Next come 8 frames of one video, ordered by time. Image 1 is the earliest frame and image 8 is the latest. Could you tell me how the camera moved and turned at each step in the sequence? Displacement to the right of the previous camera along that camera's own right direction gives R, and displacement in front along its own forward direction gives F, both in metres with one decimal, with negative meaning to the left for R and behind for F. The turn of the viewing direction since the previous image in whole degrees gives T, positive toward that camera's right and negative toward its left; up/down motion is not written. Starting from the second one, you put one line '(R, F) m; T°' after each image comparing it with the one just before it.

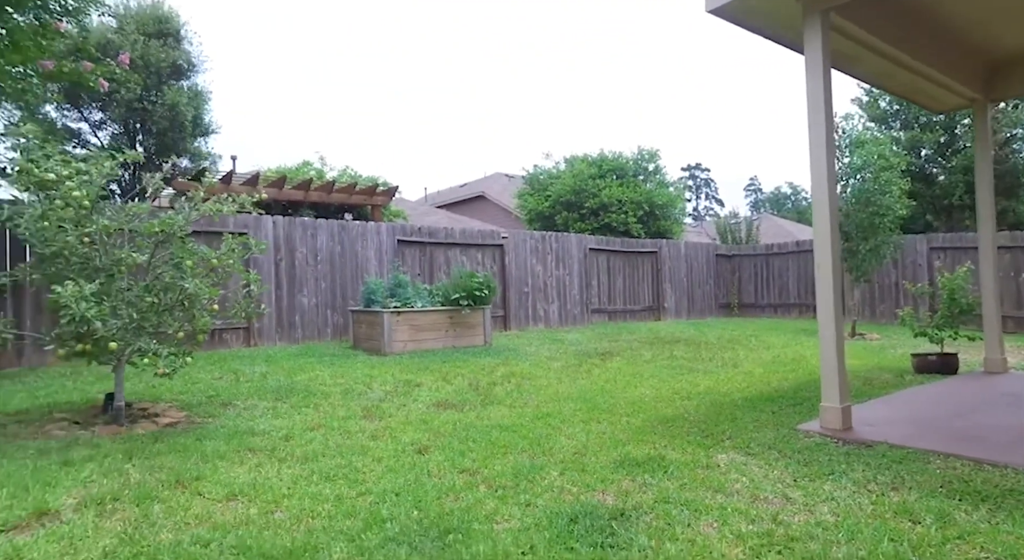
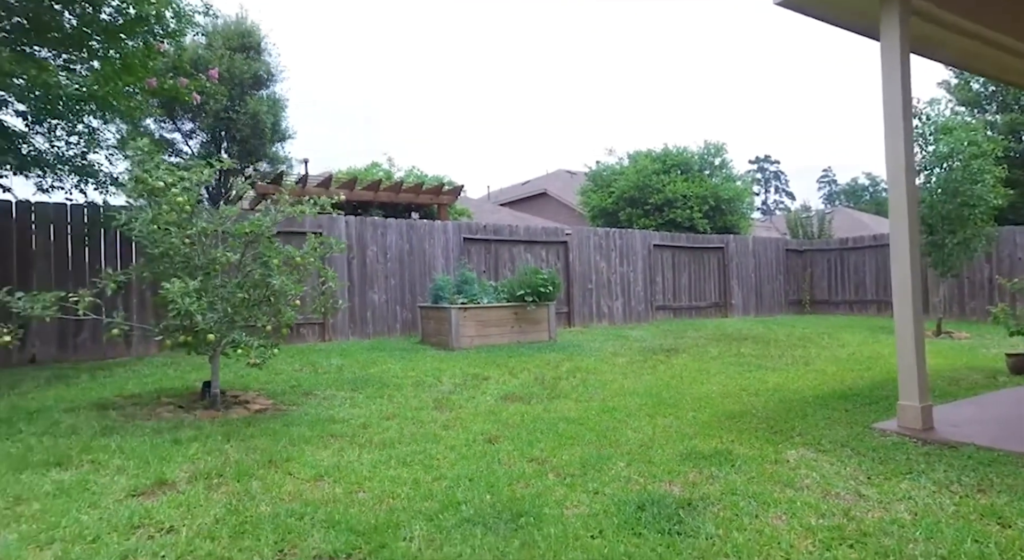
(0.0, -0.1) m; -6°
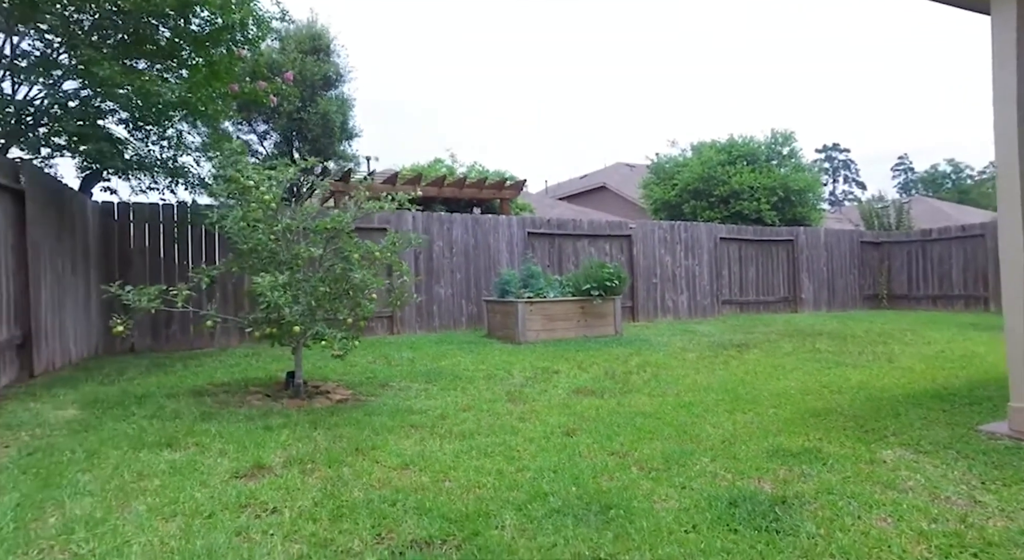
(-0.1, 0.0) m; -5°
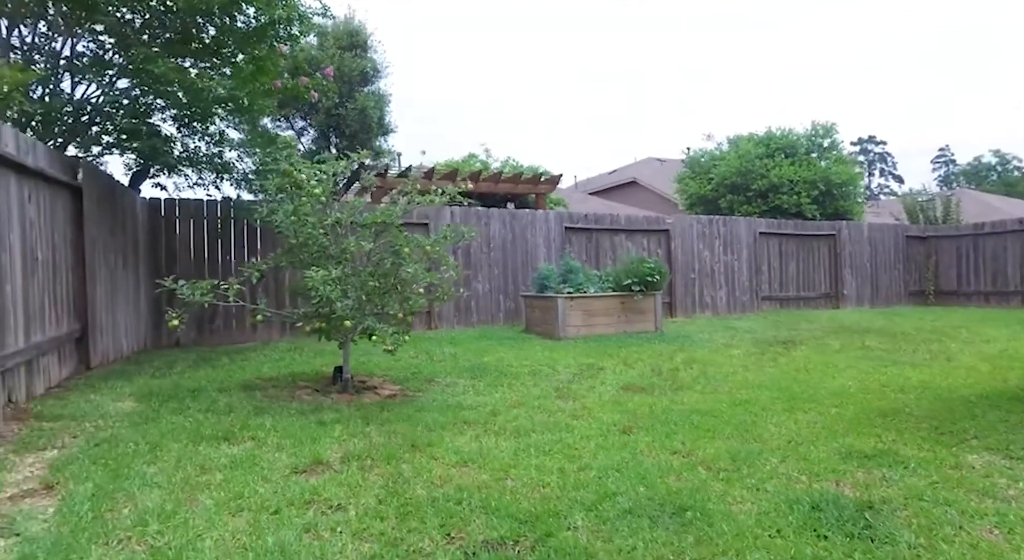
(-0.1, +0.1) m; -2°
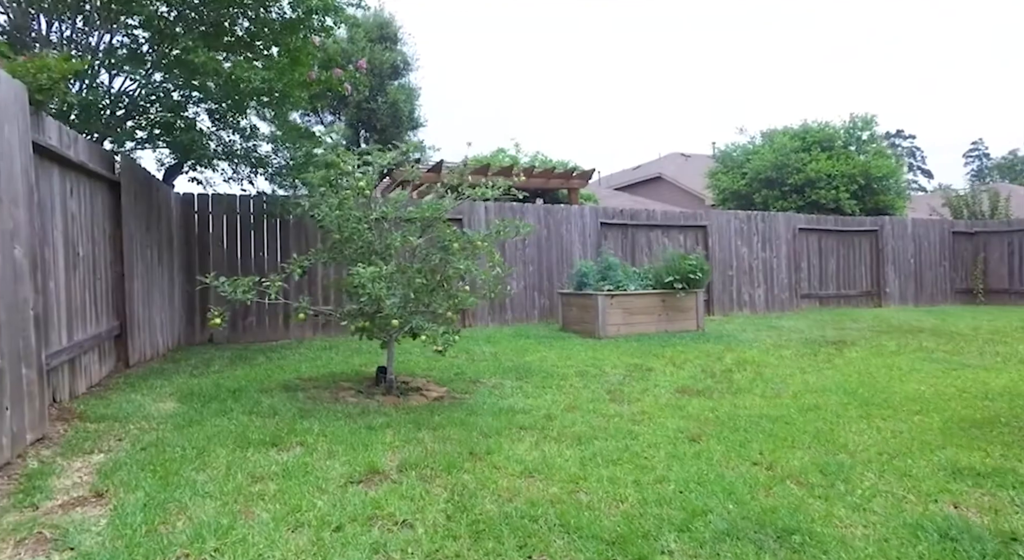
(-0.2, +0.2) m; -2°
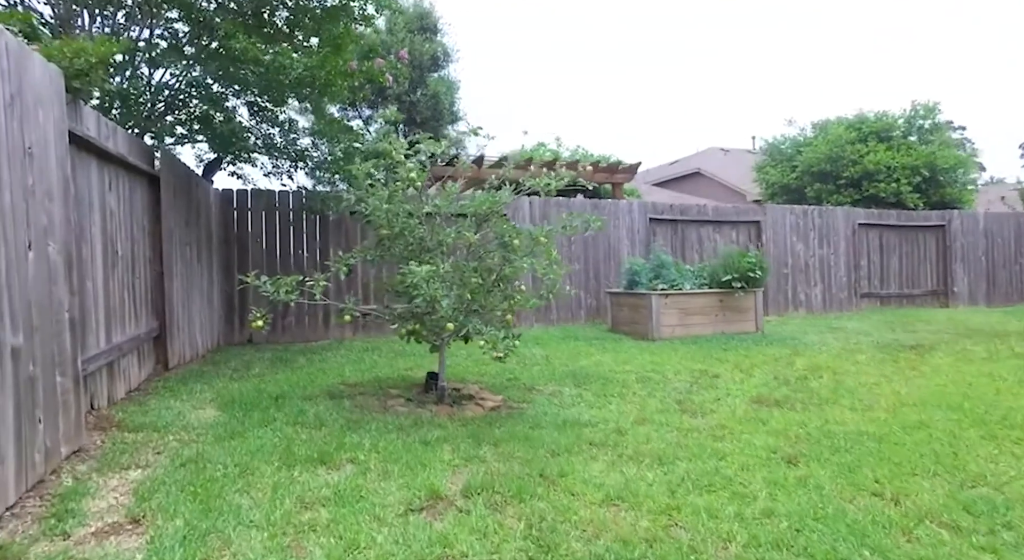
(-0.2, +0.3) m; -3°
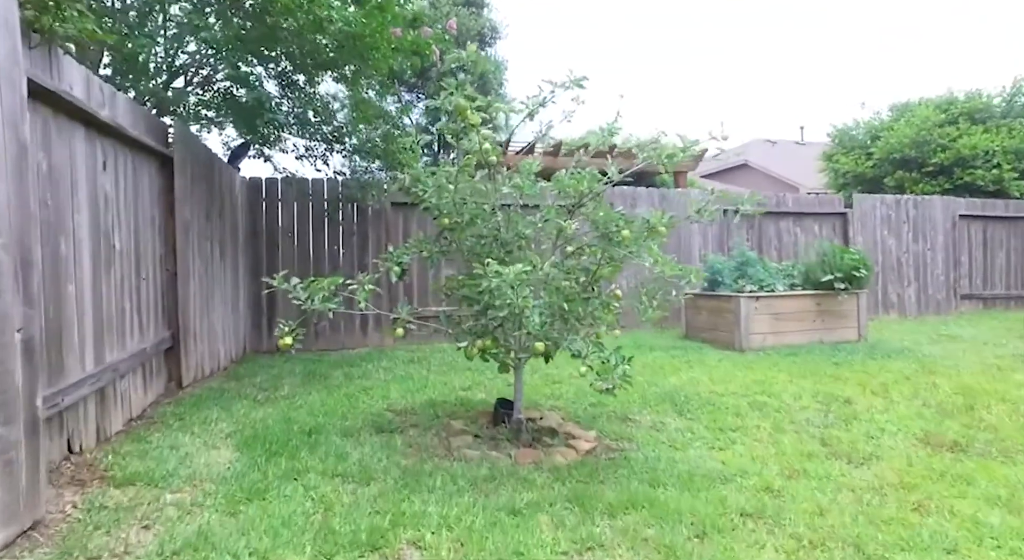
(-0.3, +0.8) m; -3°
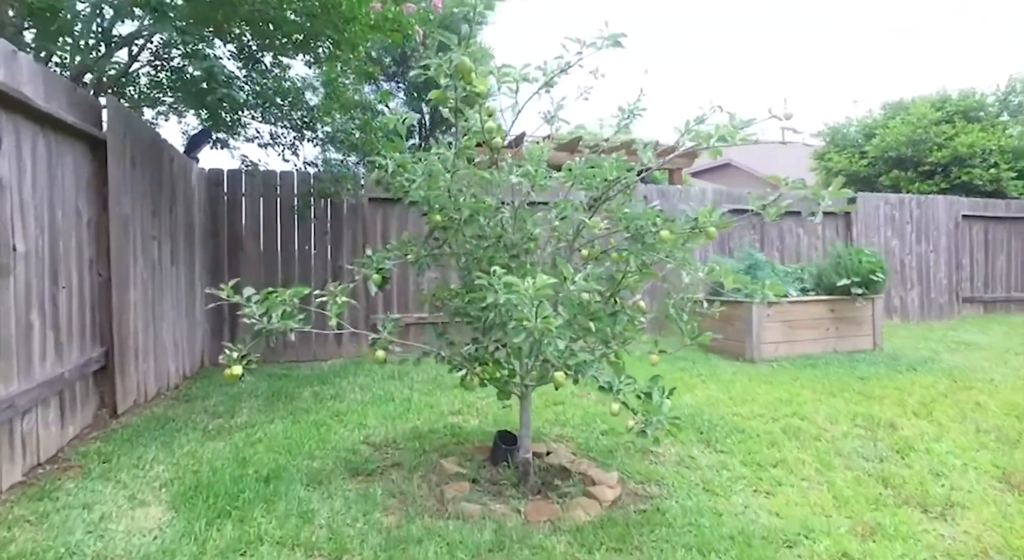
(-0.1, +0.5) m; +2°
